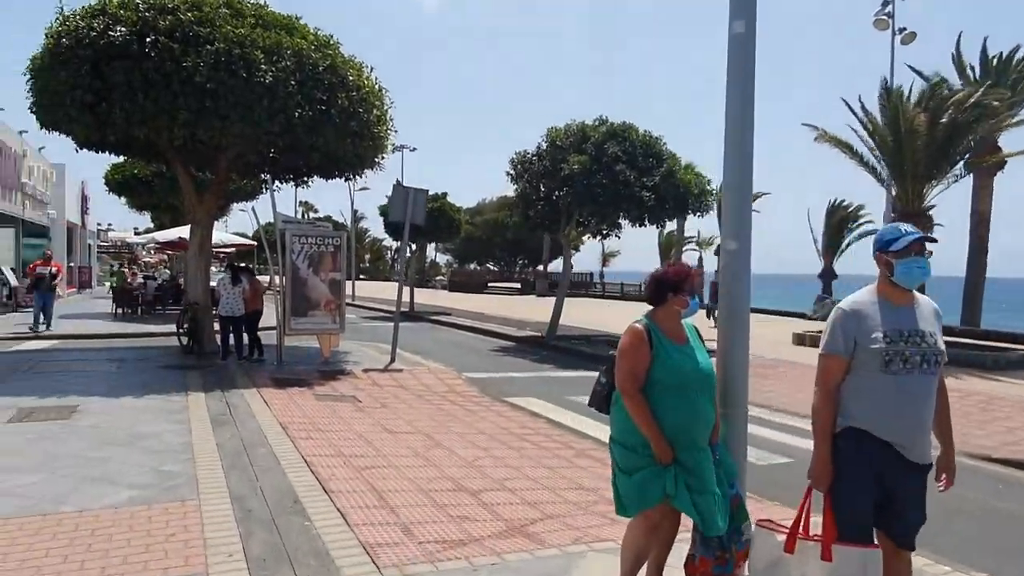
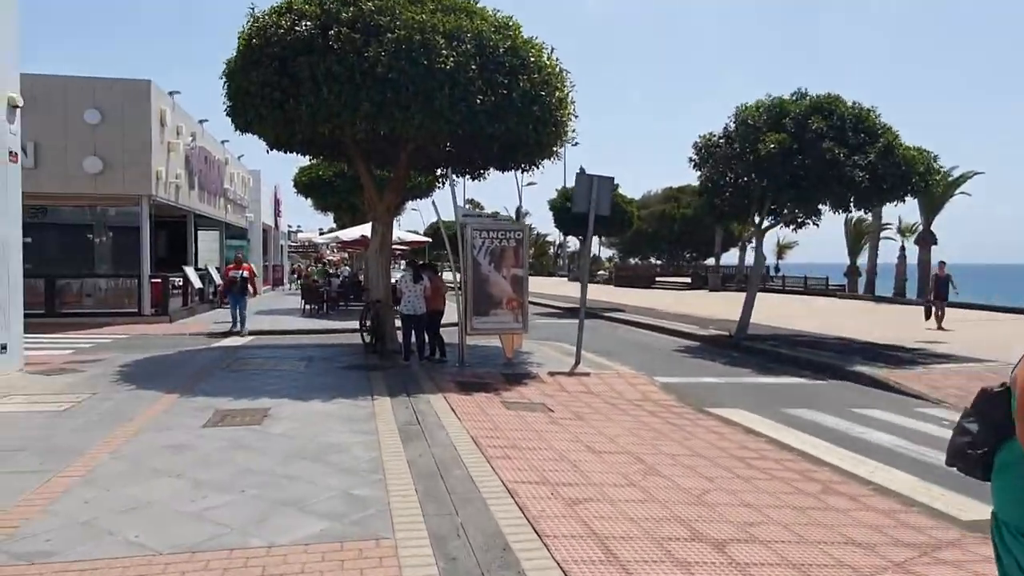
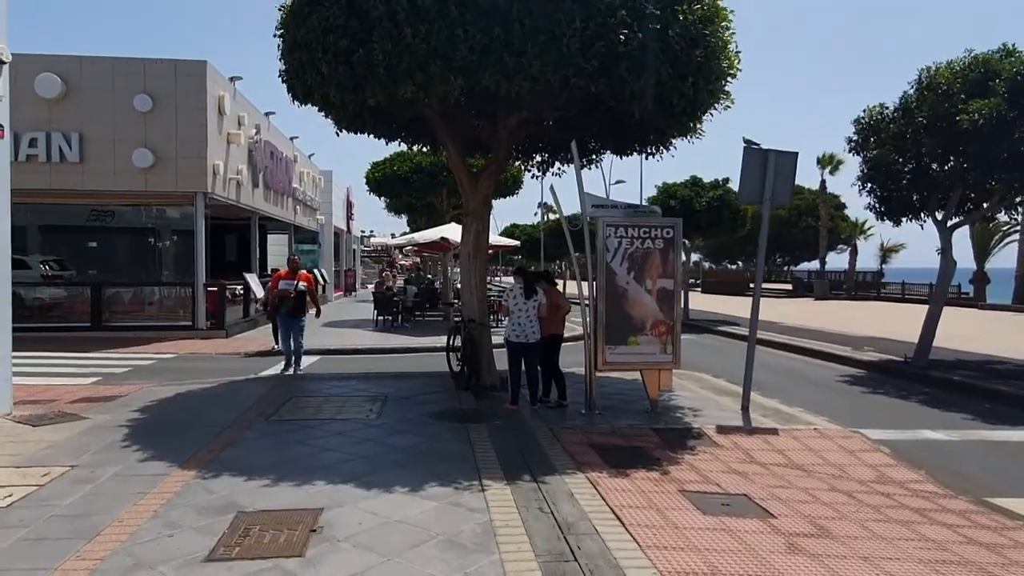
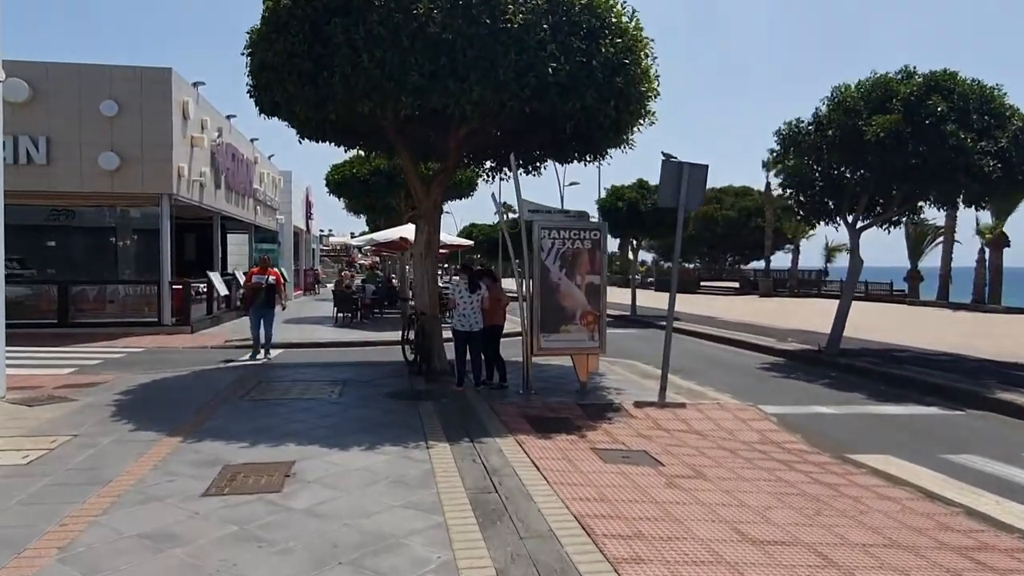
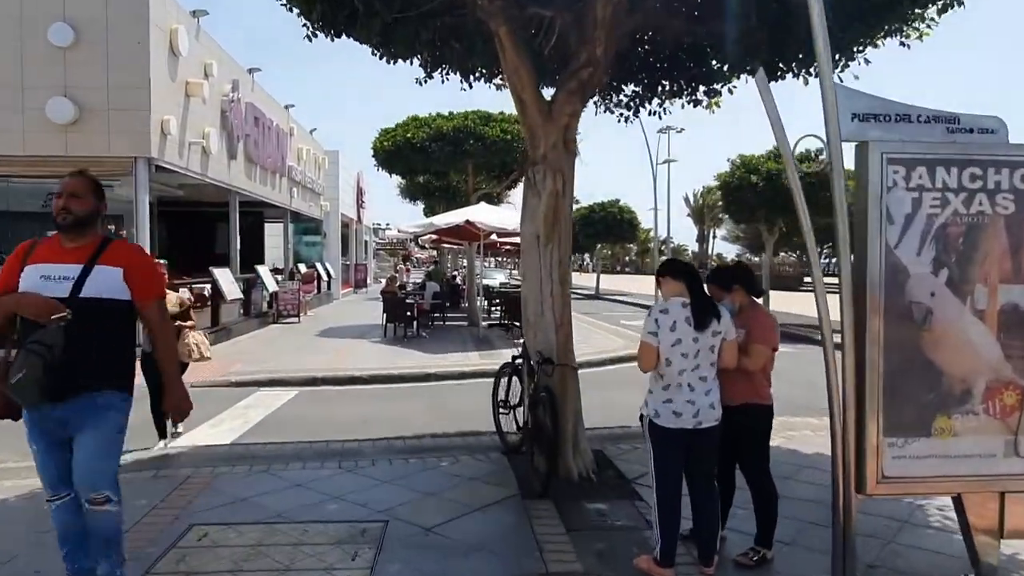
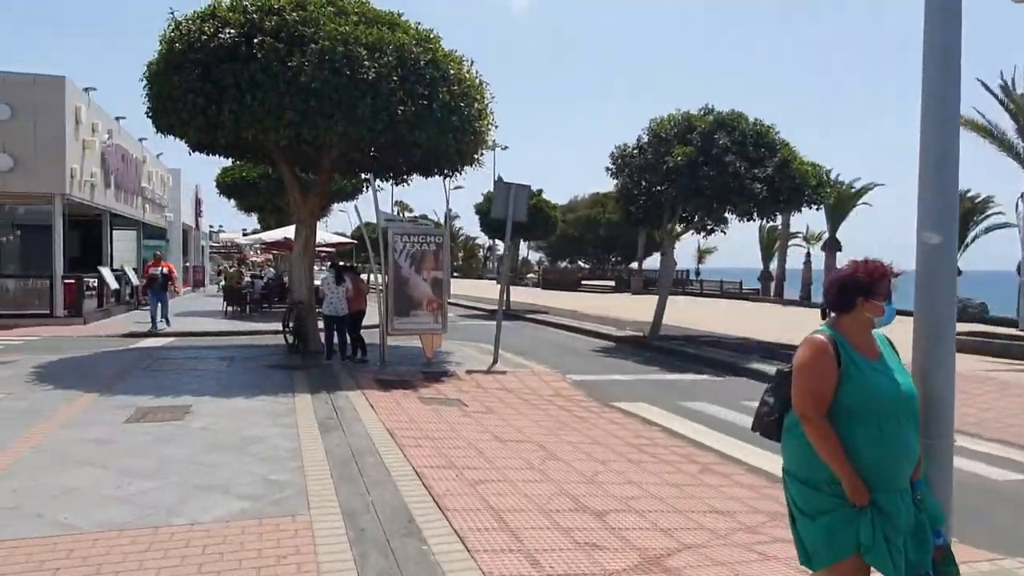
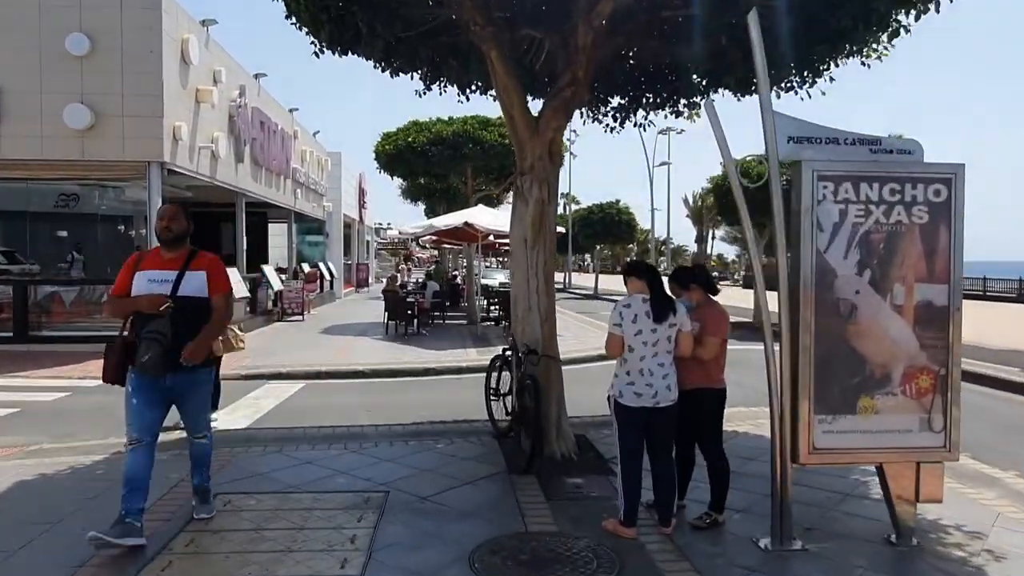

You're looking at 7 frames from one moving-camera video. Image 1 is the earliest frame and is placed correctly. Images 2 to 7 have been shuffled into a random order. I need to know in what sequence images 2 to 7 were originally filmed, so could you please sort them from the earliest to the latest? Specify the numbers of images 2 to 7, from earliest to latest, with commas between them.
6, 2, 4, 3, 7, 5
